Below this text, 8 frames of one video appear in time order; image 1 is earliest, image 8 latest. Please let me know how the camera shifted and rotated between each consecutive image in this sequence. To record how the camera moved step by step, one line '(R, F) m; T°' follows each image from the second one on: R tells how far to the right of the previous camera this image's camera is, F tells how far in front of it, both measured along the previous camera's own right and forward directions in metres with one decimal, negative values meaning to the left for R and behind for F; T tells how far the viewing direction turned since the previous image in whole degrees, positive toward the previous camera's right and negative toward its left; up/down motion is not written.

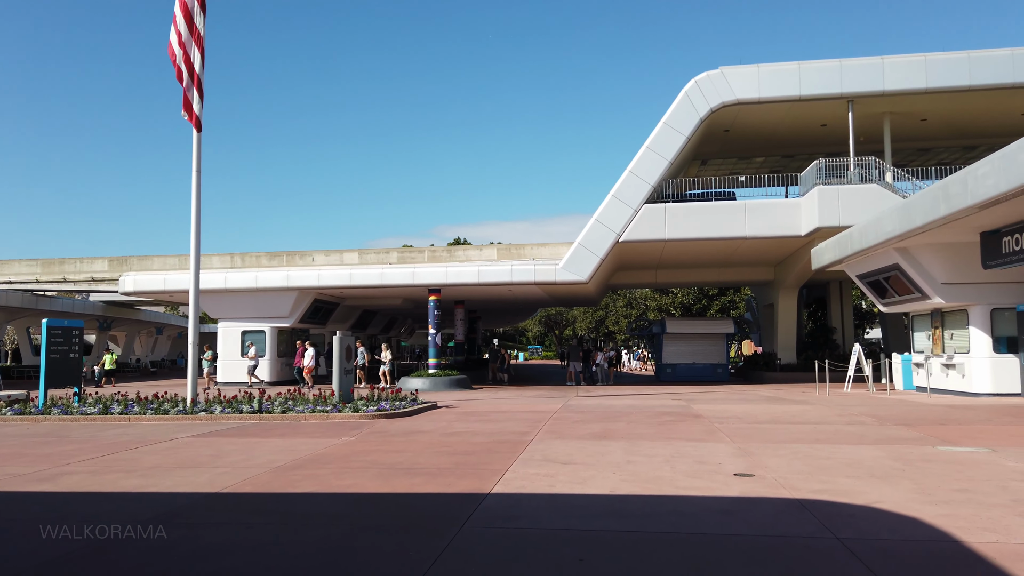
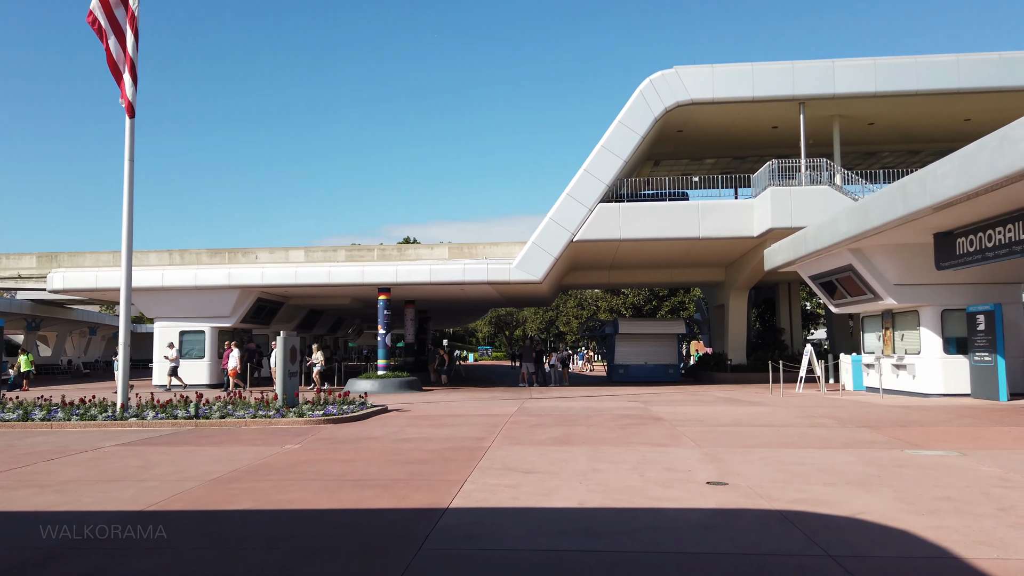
(-0.1, +0.5) m; +4°
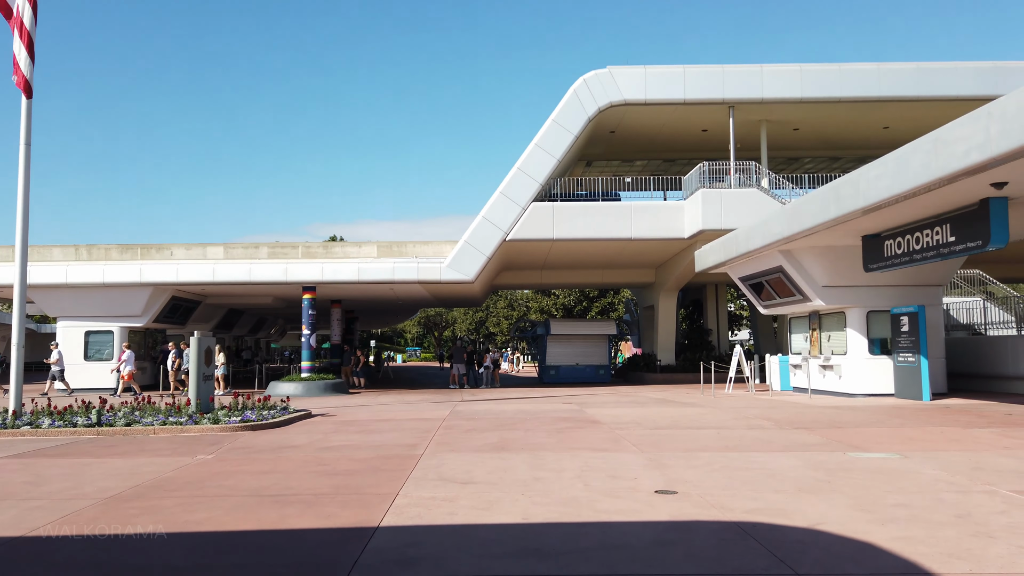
(-0.1, +0.5) m; +5°
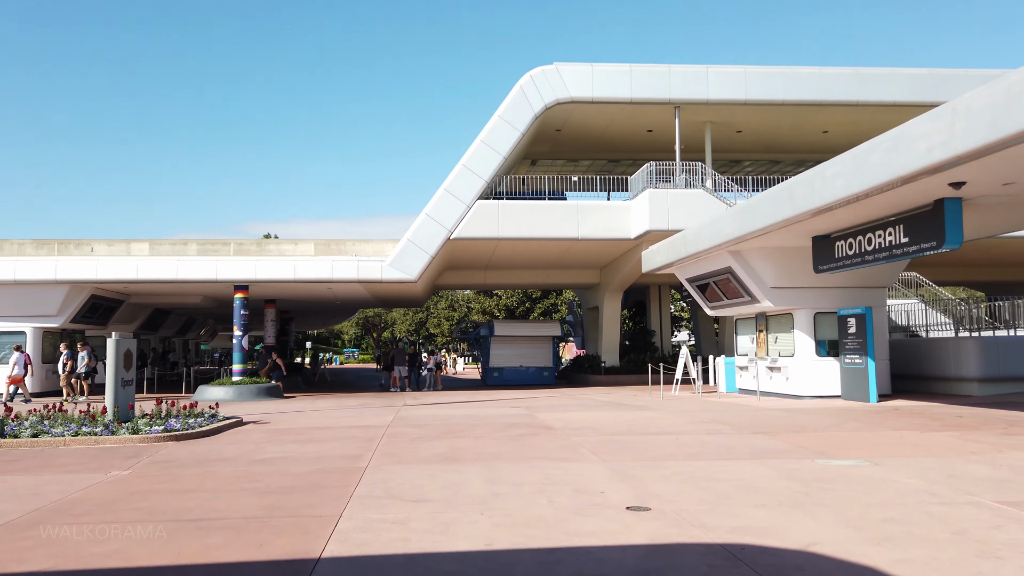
(-0.2, +0.6) m; +5°
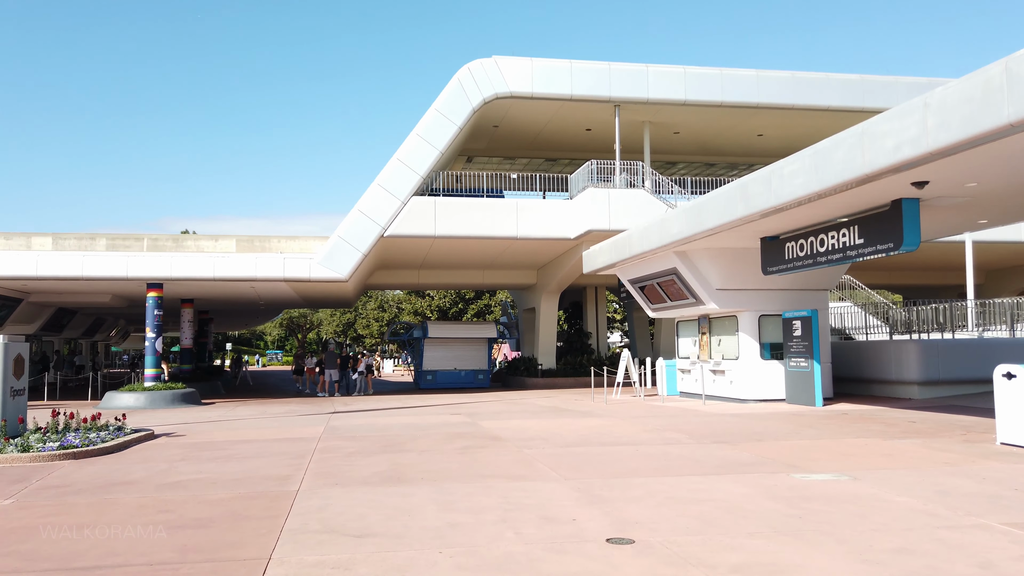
(-0.2, +0.8) m; +5°
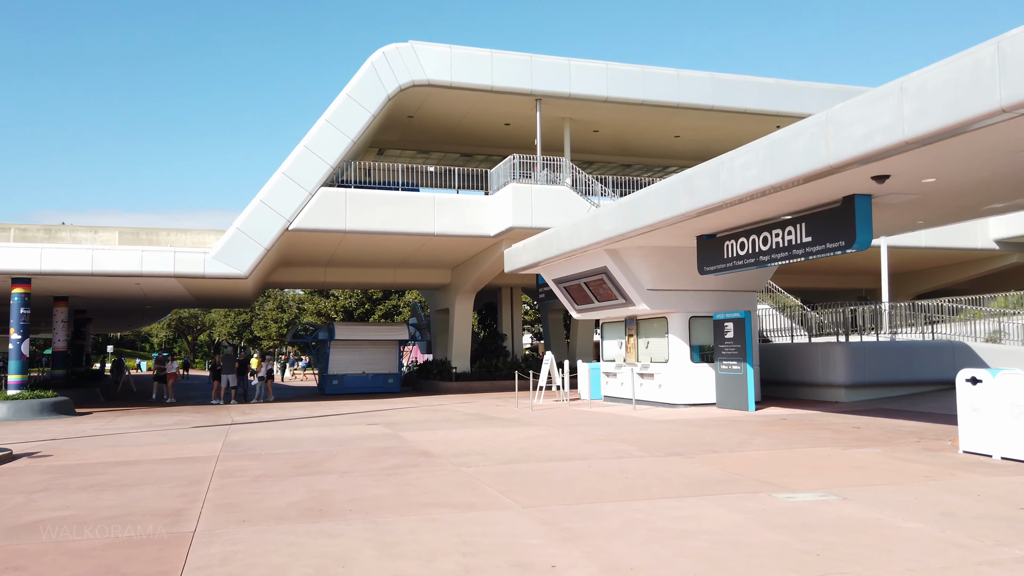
(-0.4, +1.2) m; +7°
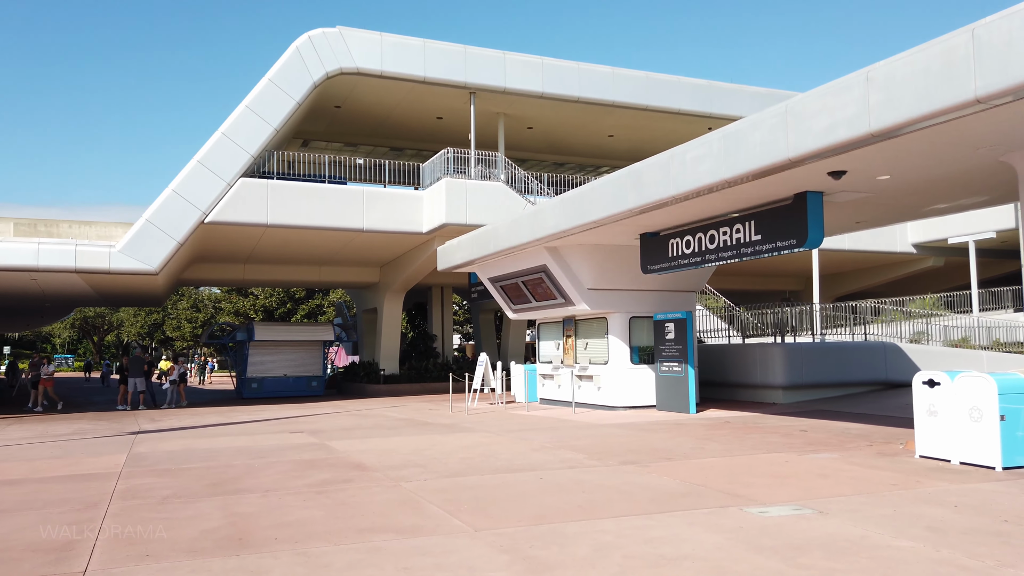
(-0.2, +0.7) m; +6°
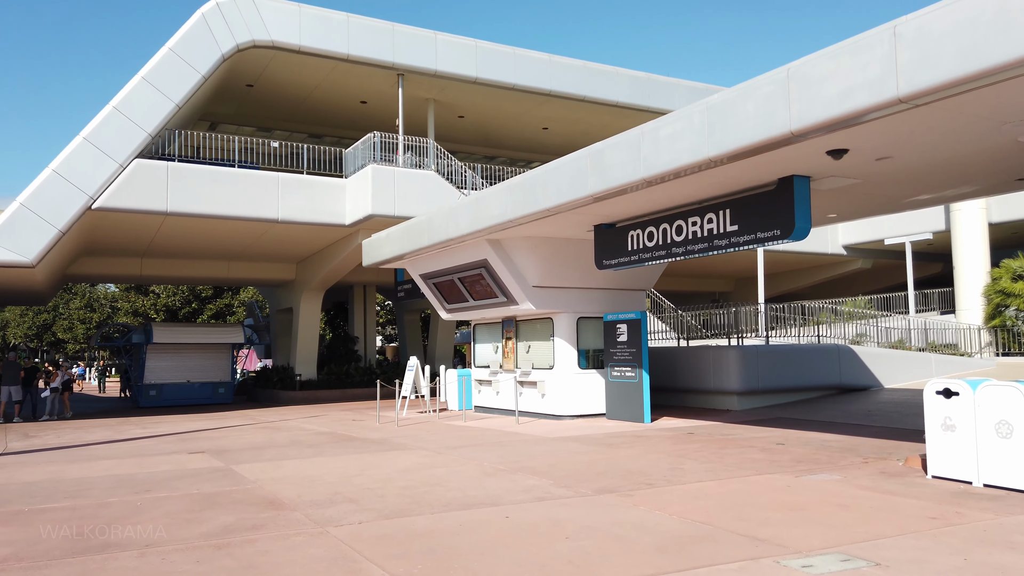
(-0.3, +1.5) m; +6°
